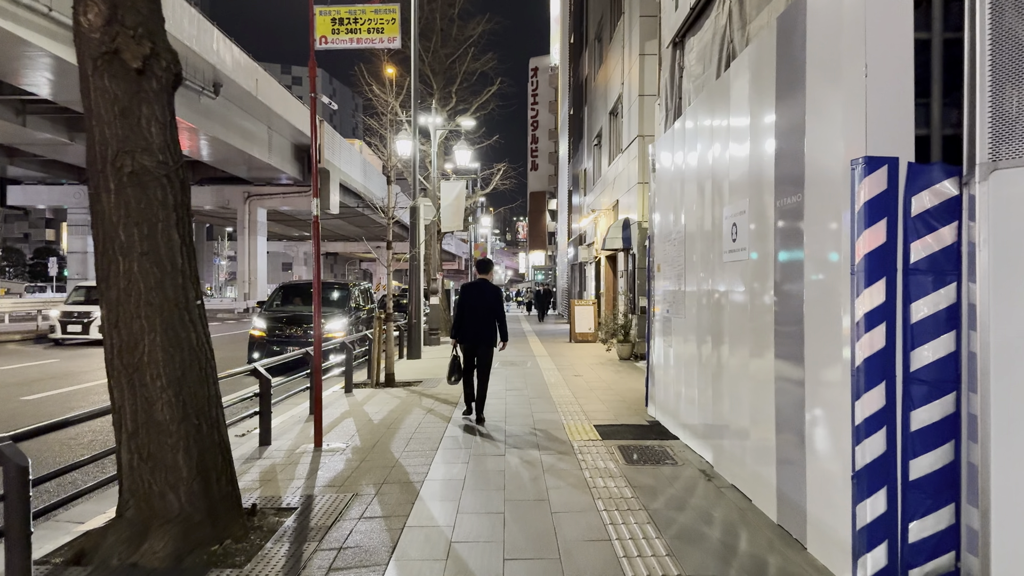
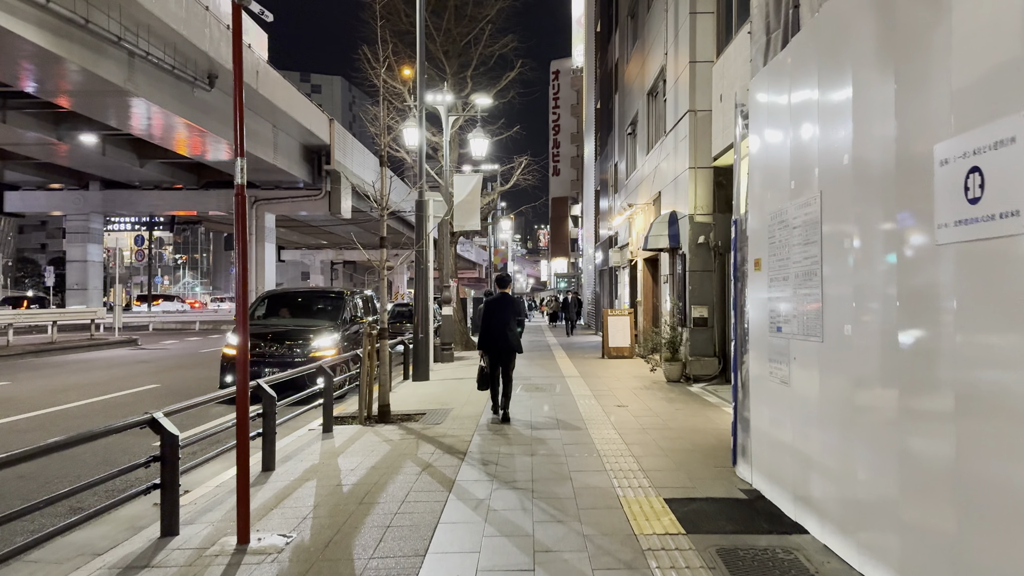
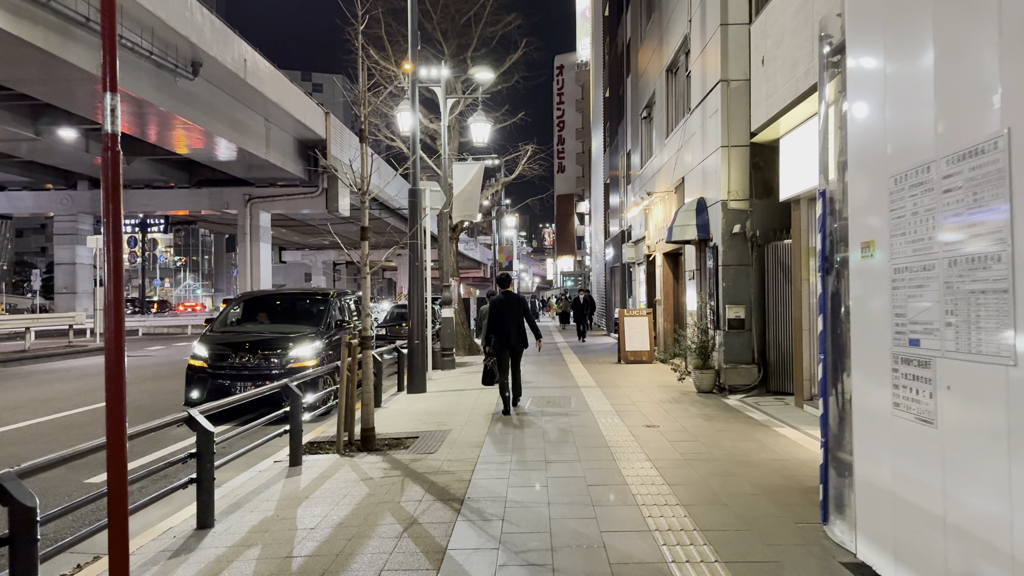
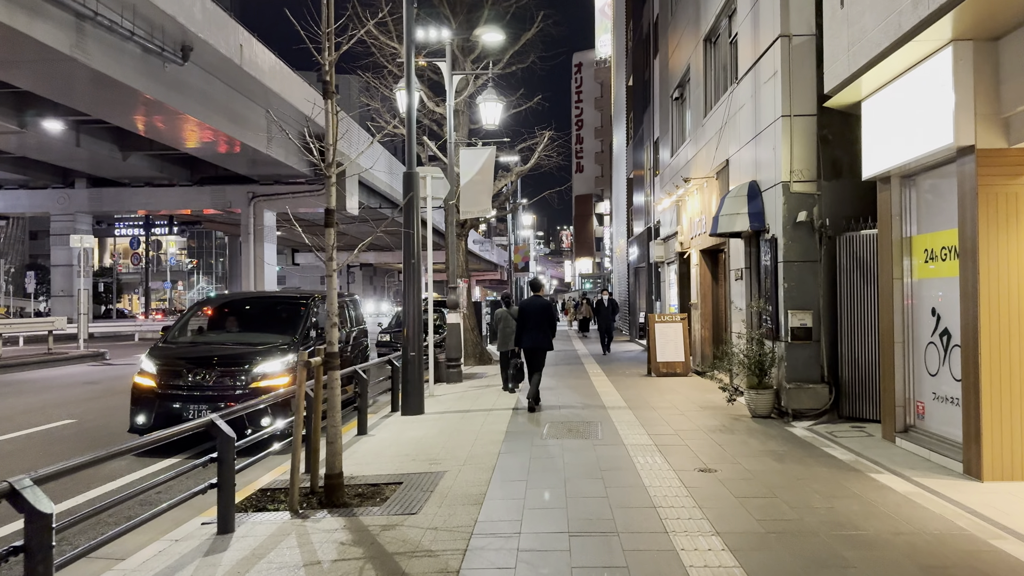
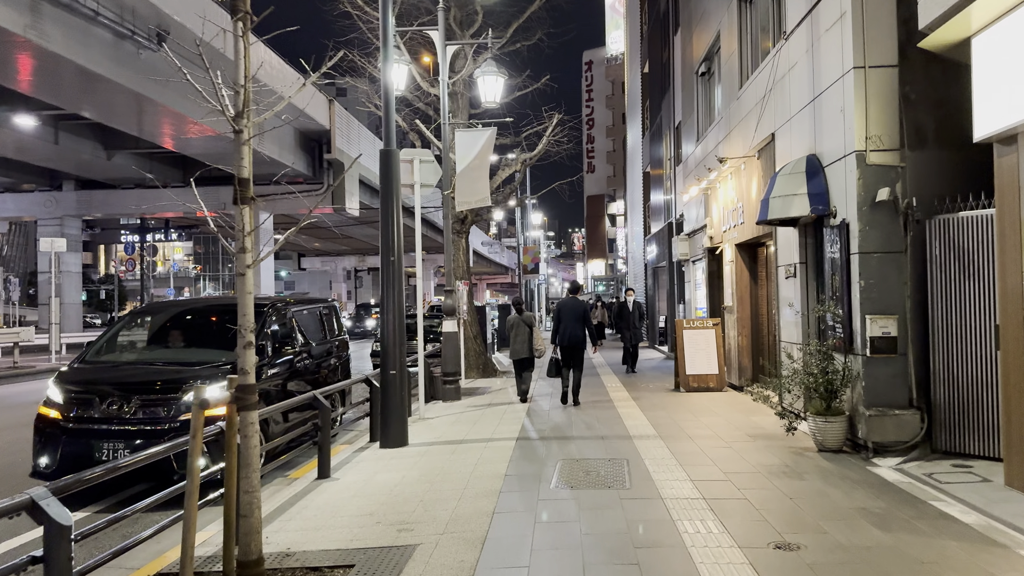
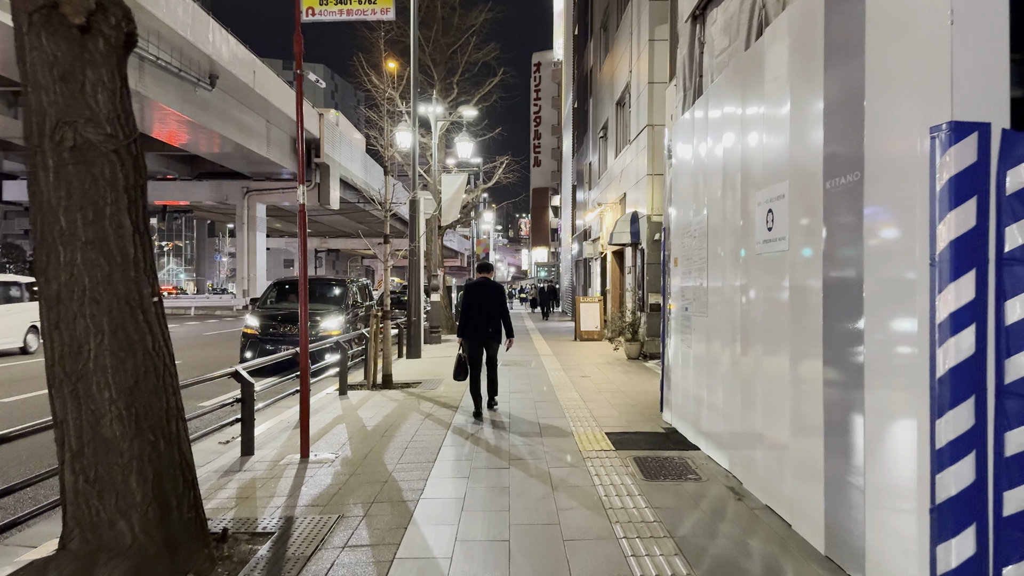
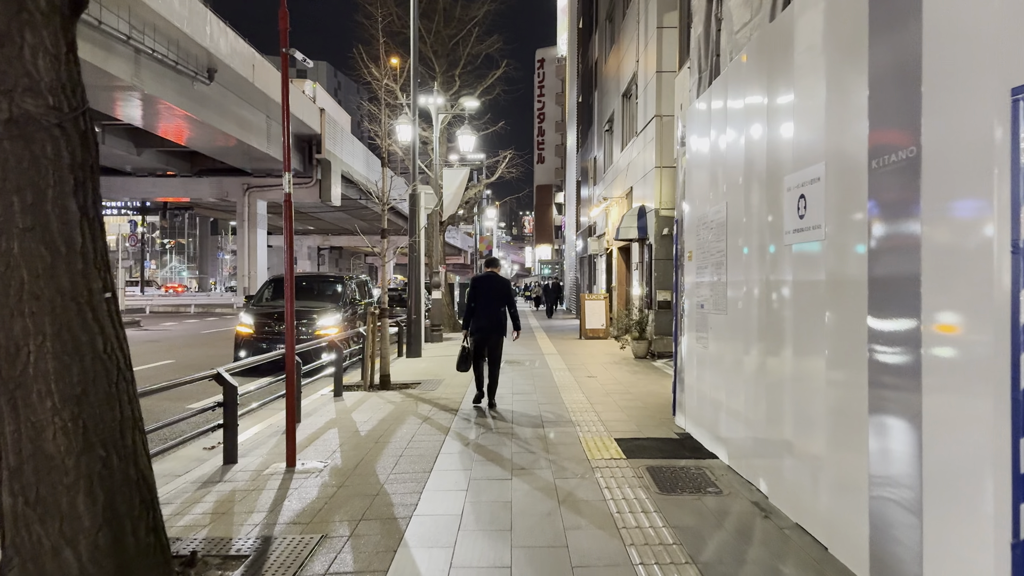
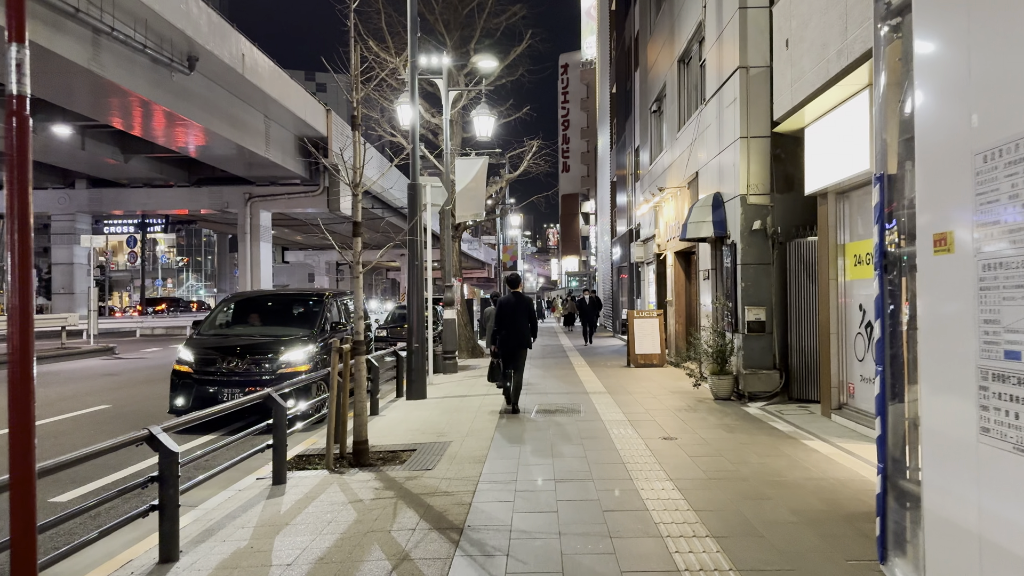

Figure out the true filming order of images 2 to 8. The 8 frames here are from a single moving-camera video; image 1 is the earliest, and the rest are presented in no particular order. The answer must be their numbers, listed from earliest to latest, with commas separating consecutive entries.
6, 7, 2, 3, 8, 4, 5
